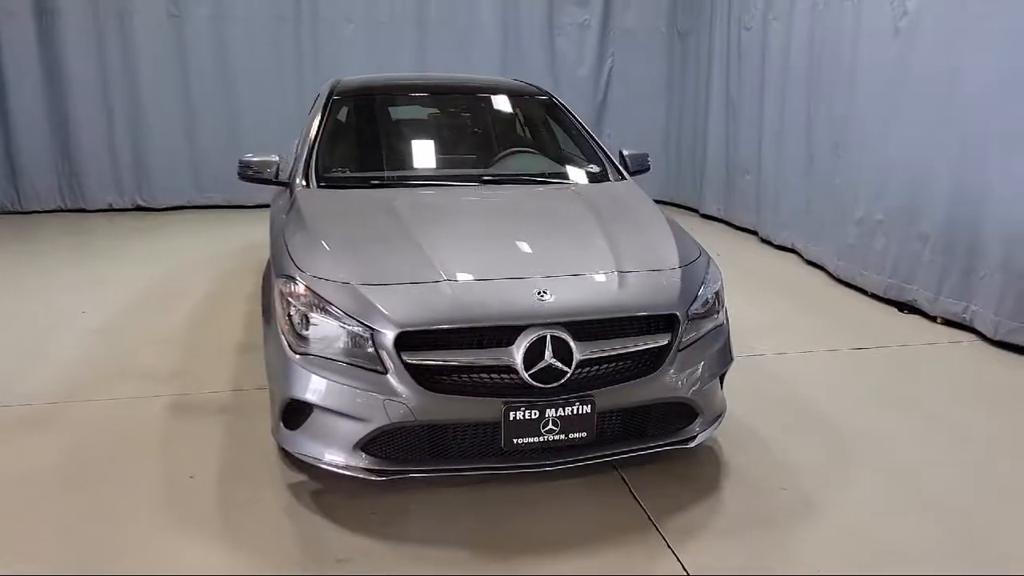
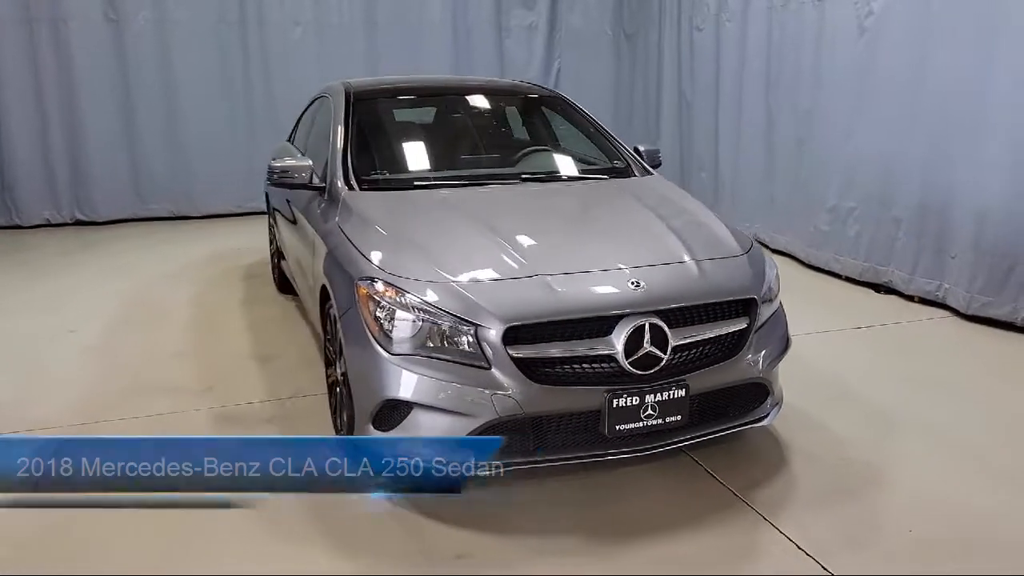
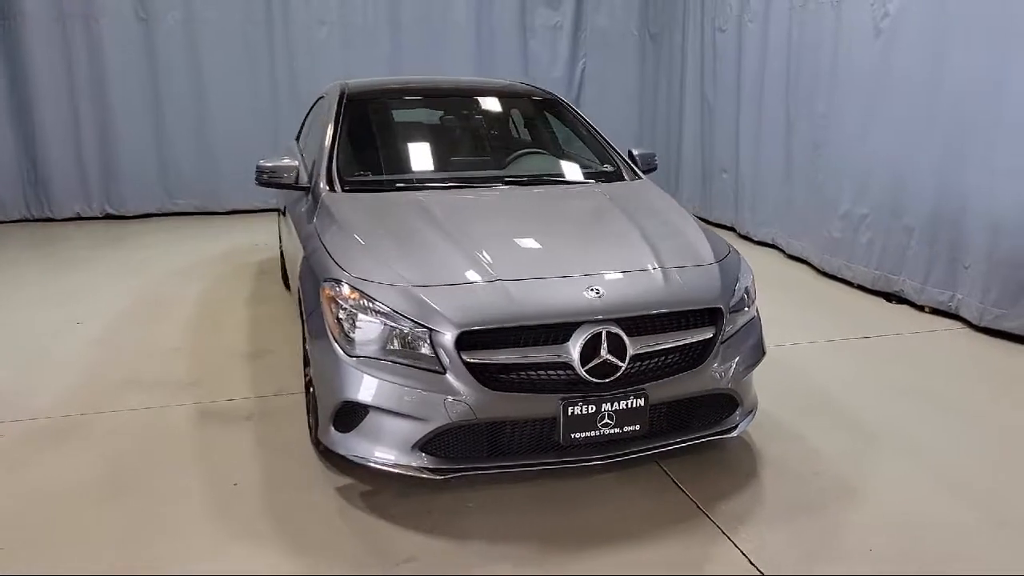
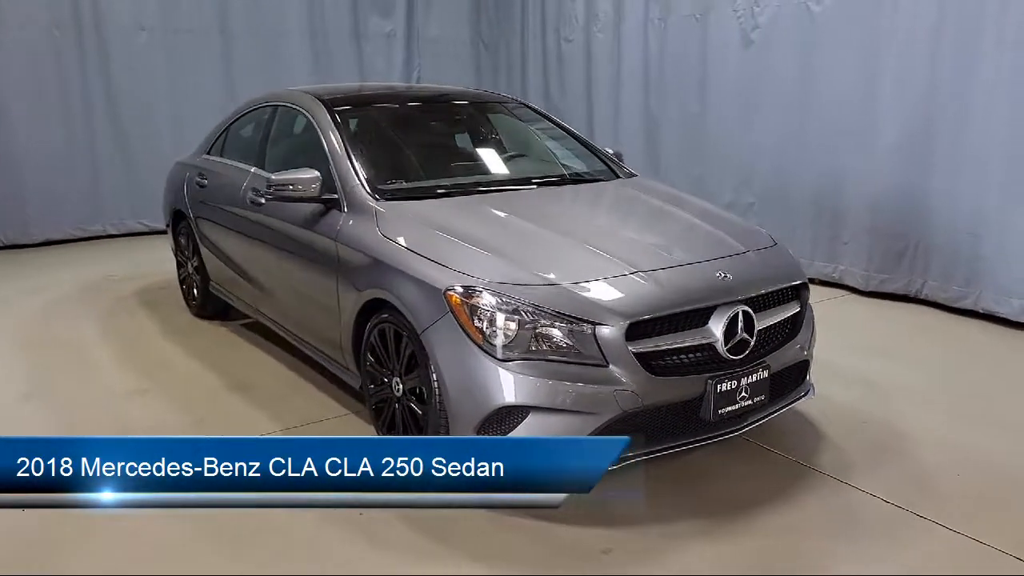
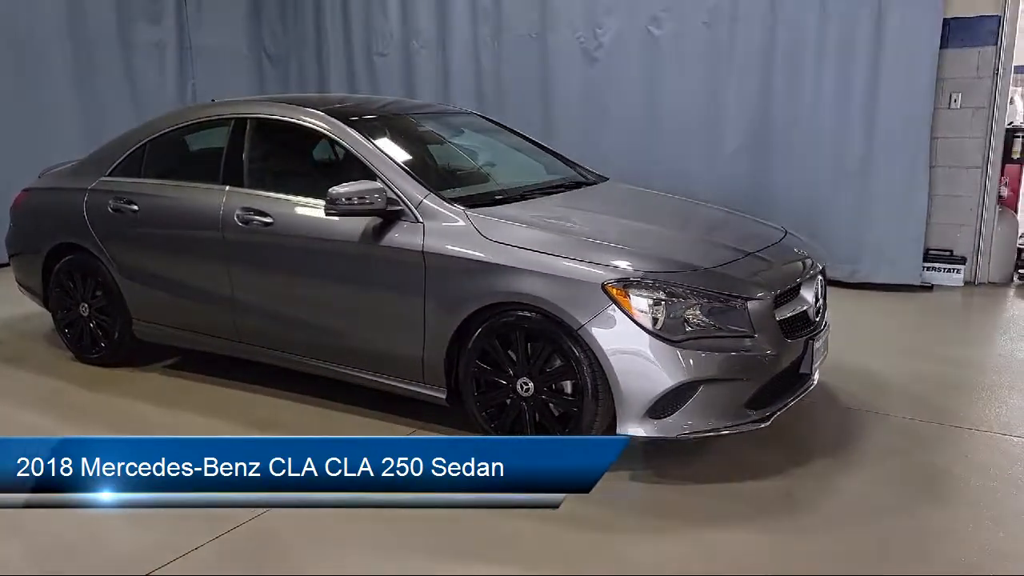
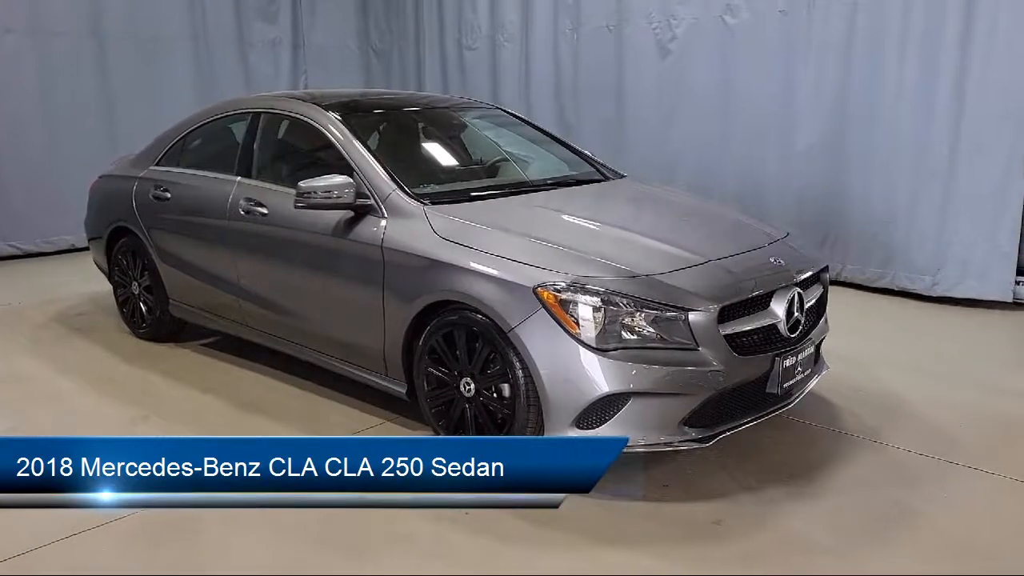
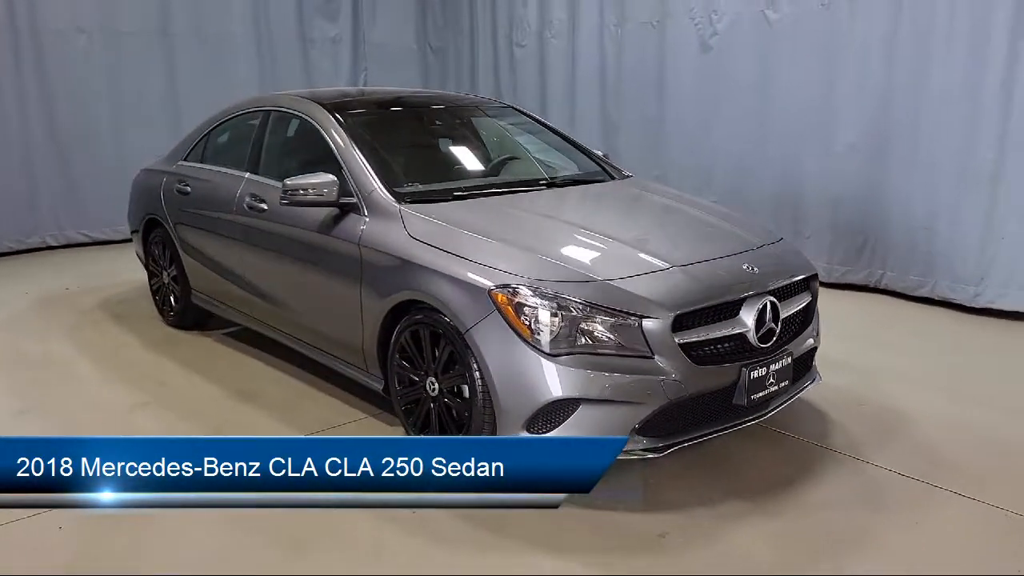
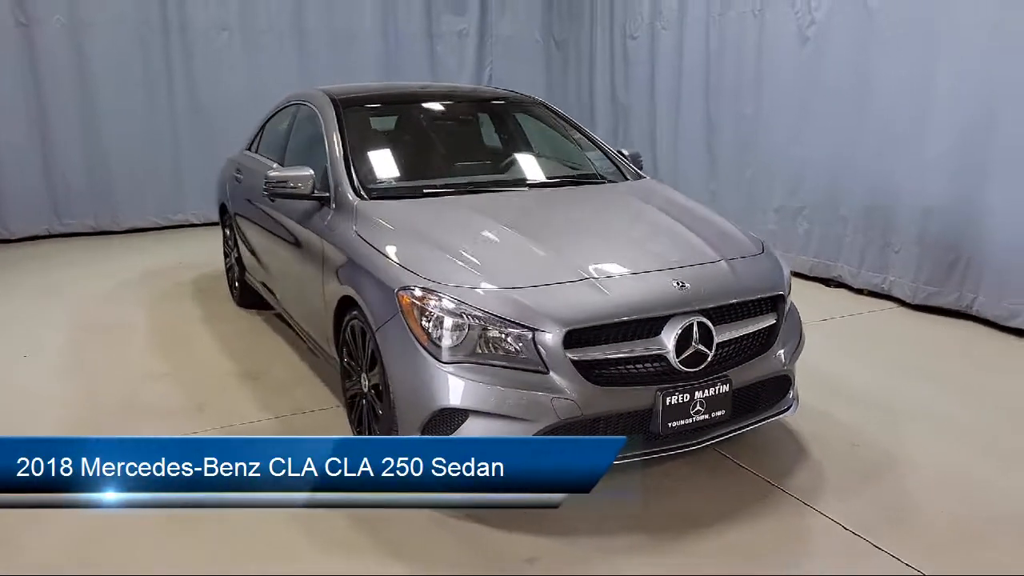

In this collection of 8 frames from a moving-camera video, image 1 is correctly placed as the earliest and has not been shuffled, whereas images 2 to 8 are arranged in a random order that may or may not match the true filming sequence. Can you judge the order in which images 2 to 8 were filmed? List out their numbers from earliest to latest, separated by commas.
3, 2, 8, 4, 7, 6, 5
